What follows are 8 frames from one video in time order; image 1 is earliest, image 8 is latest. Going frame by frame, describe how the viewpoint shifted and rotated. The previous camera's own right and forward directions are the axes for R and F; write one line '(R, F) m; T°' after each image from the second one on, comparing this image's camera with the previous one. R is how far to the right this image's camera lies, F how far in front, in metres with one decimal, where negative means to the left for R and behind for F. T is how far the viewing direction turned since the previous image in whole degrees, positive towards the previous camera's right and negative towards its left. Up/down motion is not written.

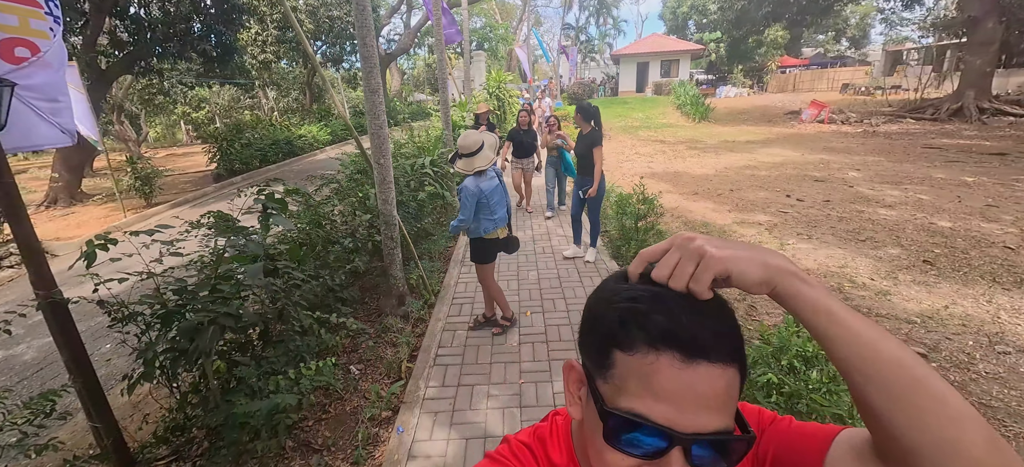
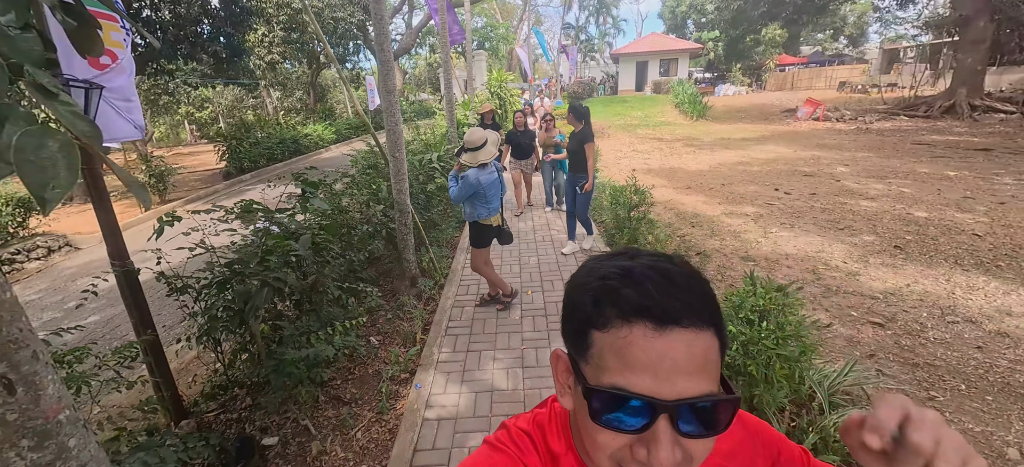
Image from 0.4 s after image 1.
(0.0, -0.4) m; 0°
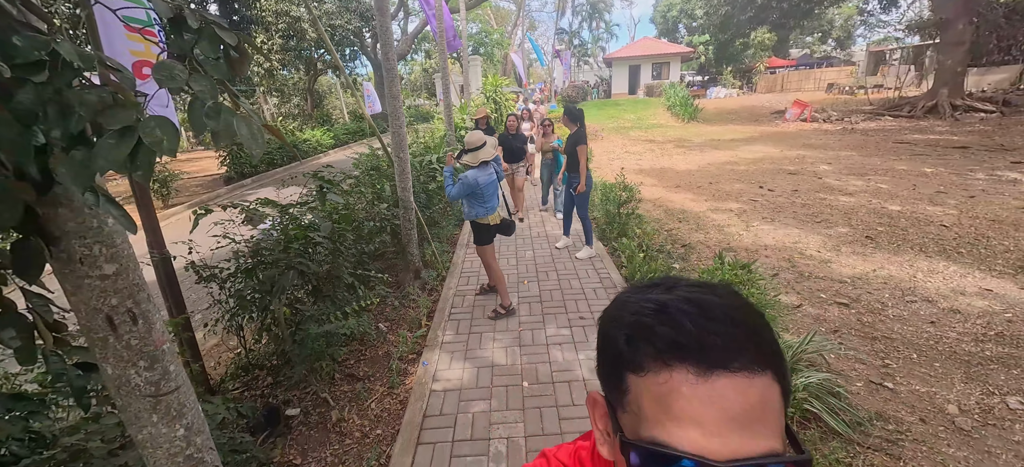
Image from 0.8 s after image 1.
(0.0, -0.3) m; 0°
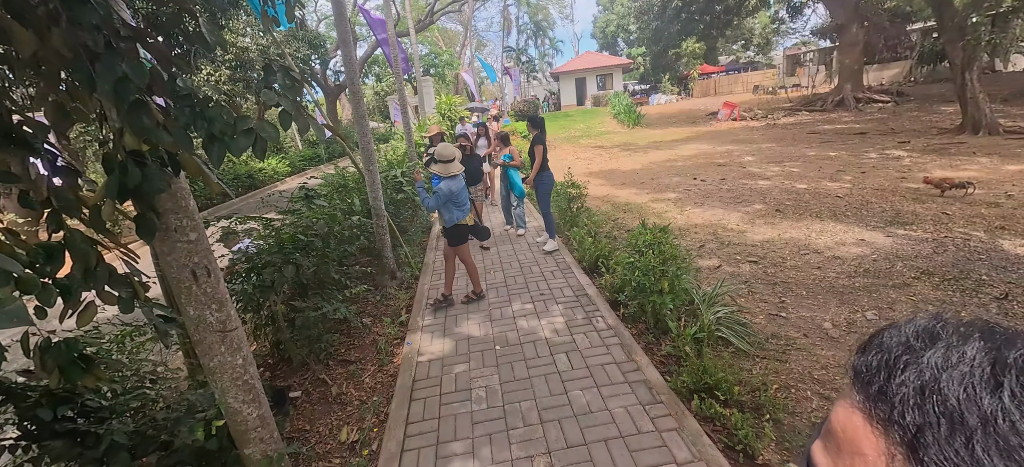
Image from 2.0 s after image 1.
(0.0, -0.6) m; +5°
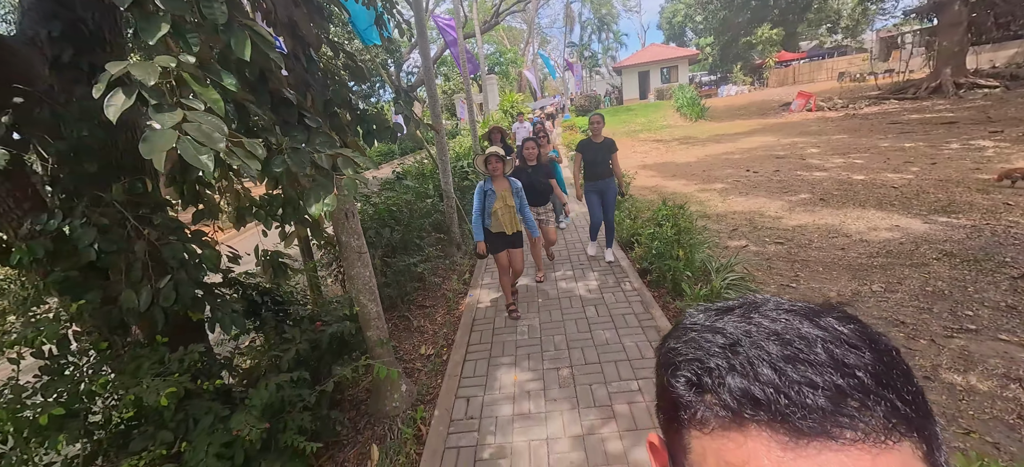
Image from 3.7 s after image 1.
(+0.2, -0.8) m; -9°
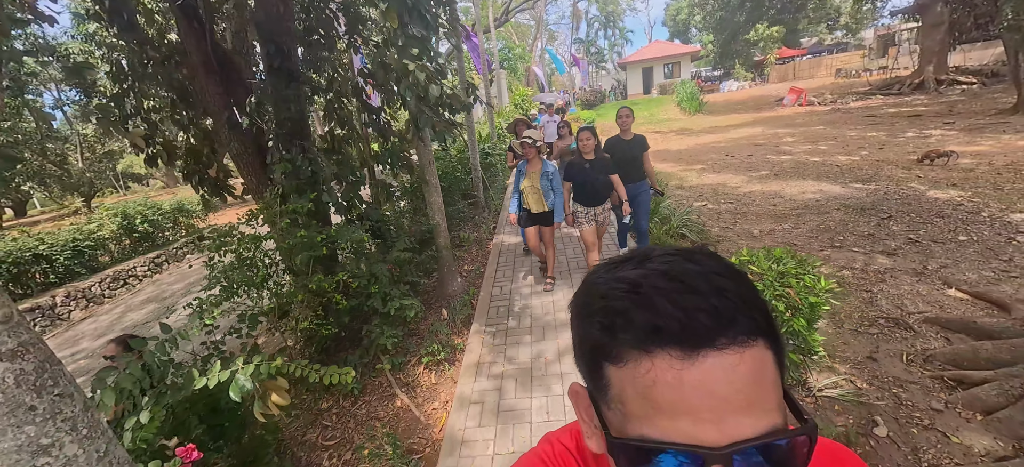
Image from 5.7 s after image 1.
(-0.2, -1.6) m; -1°
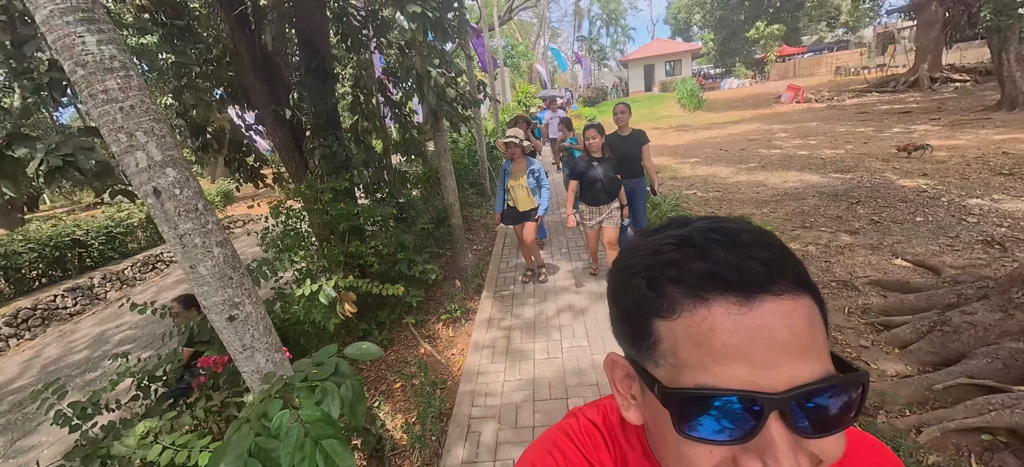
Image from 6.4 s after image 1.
(0.0, -0.6) m; 0°
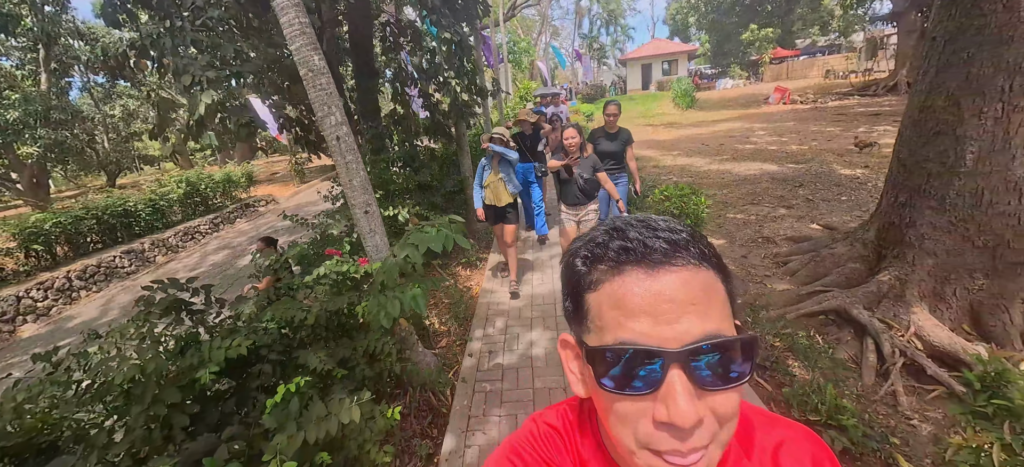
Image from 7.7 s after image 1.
(-0.1, -1.2) m; 0°
